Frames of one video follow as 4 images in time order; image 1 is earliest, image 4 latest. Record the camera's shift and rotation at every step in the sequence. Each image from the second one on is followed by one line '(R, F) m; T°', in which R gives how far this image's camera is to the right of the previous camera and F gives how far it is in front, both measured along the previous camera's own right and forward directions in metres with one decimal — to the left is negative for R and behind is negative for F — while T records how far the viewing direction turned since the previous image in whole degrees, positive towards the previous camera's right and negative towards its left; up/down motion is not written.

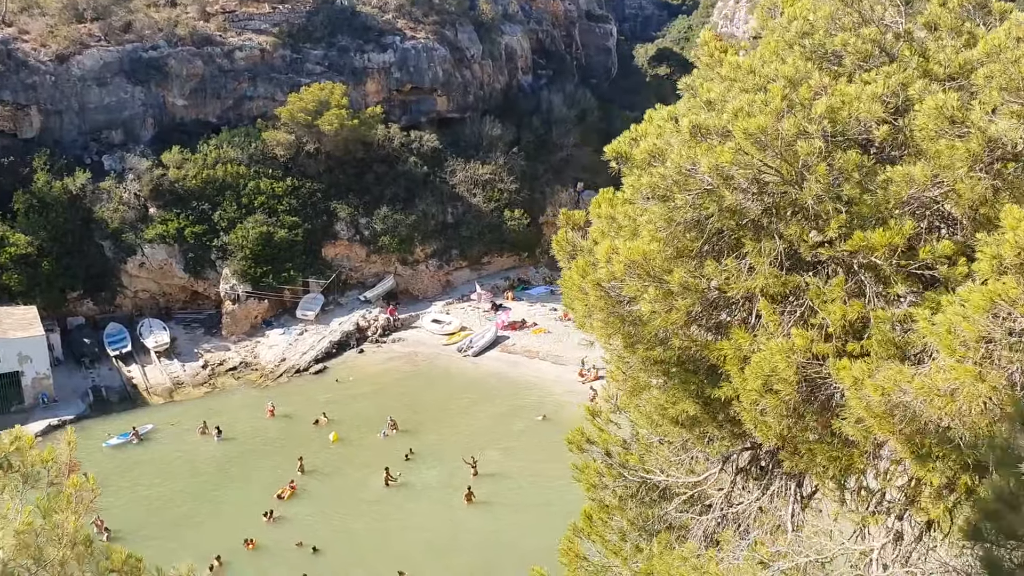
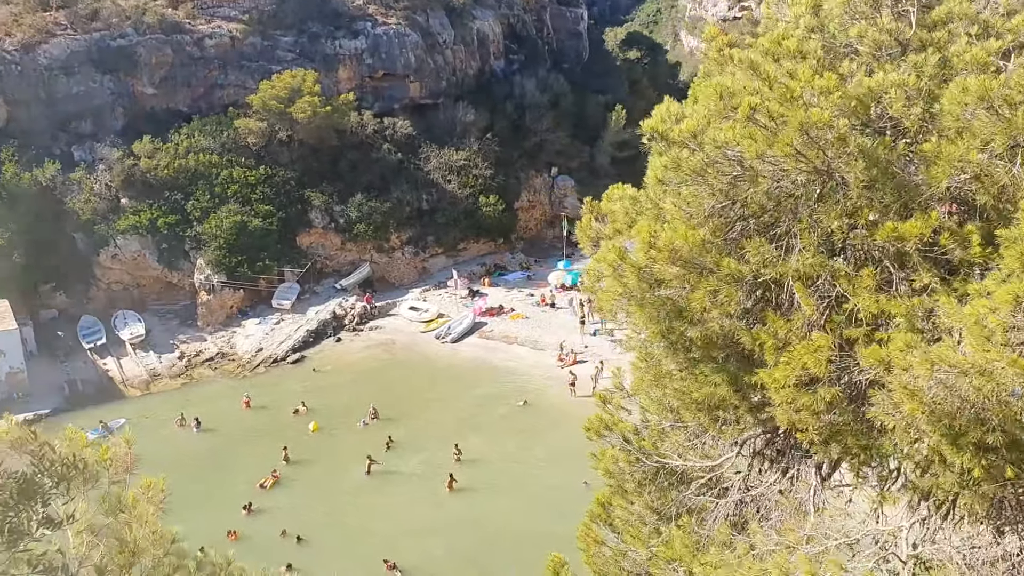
(-0.5, 0.0) m; +1°
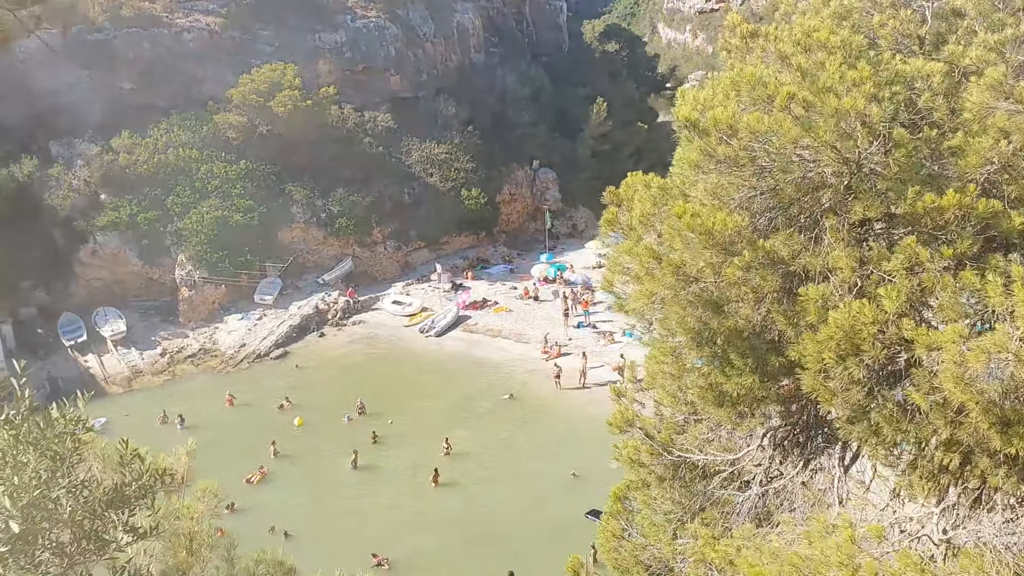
(-0.4, 0.0) m; 0°
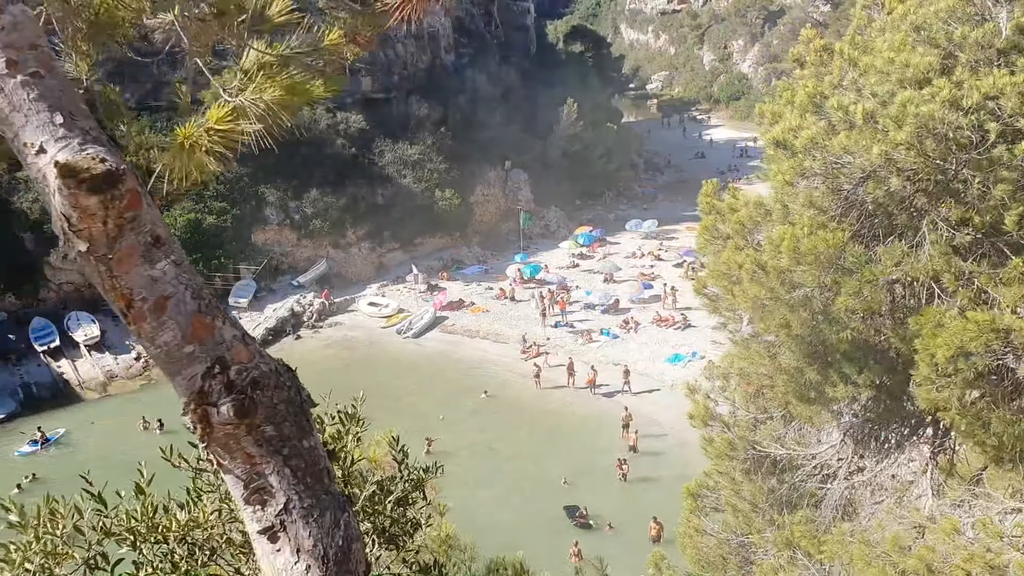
(-1.2, -0.3) m; 0°
